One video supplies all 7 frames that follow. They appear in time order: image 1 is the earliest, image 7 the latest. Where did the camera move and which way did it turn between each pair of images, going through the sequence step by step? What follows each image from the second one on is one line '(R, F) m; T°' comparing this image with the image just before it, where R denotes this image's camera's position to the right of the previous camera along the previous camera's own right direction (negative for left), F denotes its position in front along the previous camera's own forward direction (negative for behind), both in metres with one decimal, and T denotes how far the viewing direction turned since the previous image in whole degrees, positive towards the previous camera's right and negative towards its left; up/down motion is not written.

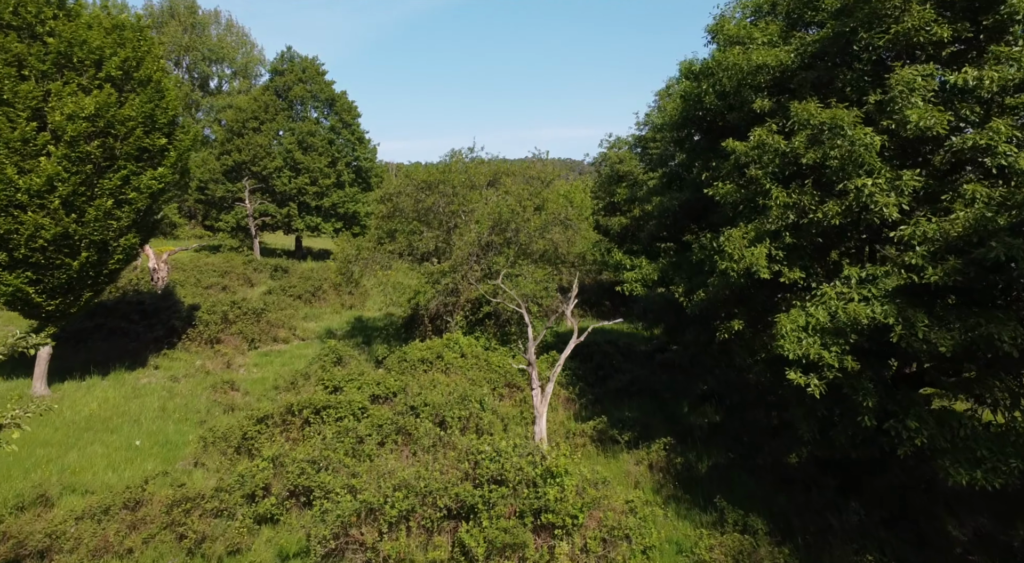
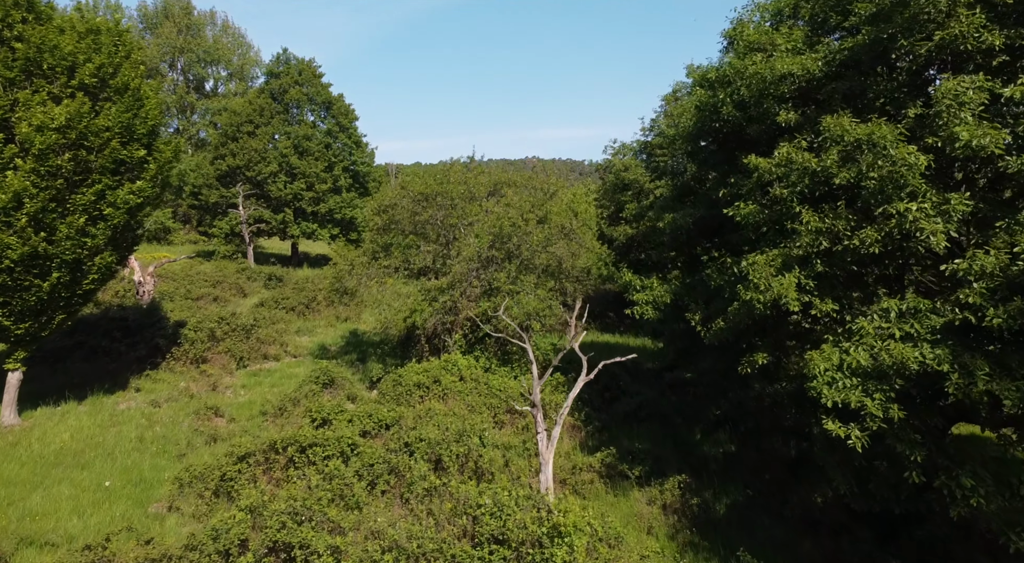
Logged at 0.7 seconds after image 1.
(0.0, +0.8) m; 0°
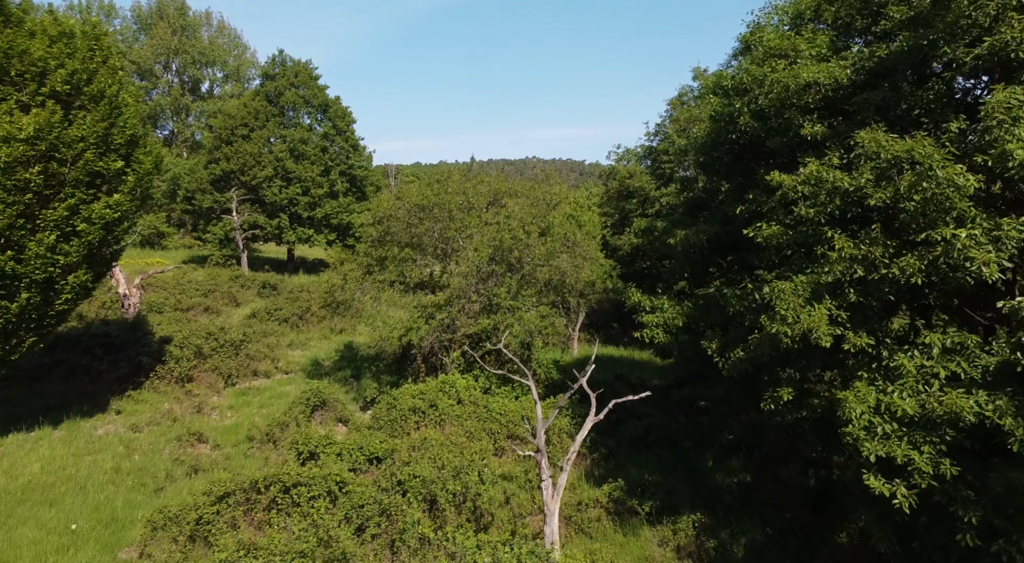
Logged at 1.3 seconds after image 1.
(0.0, +0.7) m; 0°
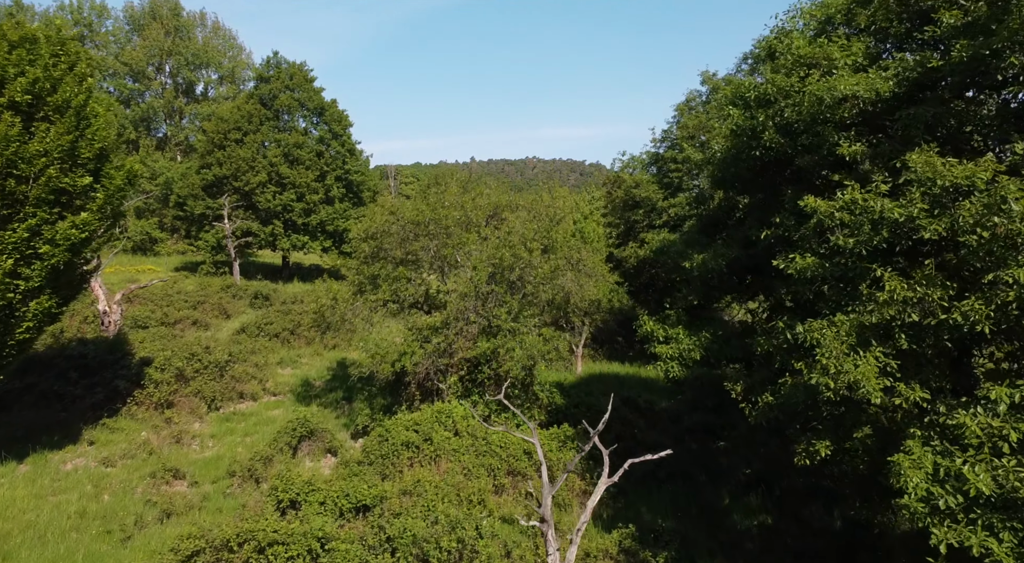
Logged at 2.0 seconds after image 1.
(0.0, +0.9) m; 0°
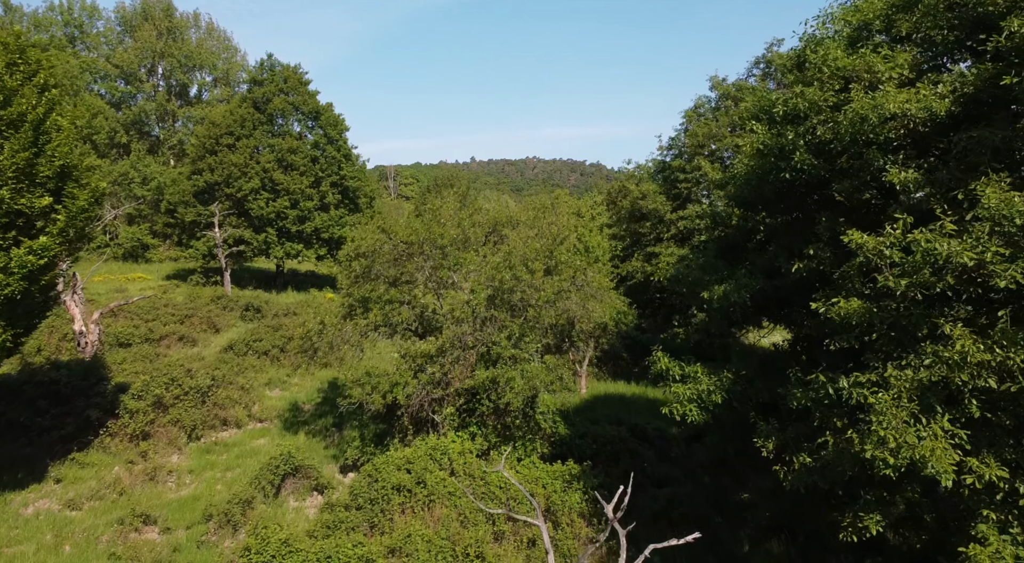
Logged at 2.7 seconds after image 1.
(0.0, +0.9) m; 0°
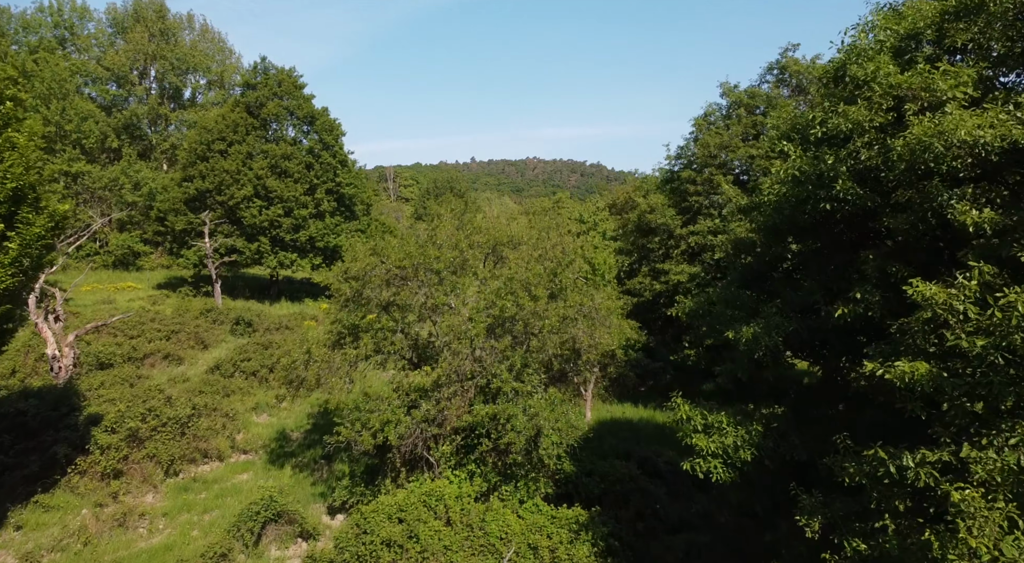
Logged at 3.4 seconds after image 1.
(0.0, +0.9) m; 0°
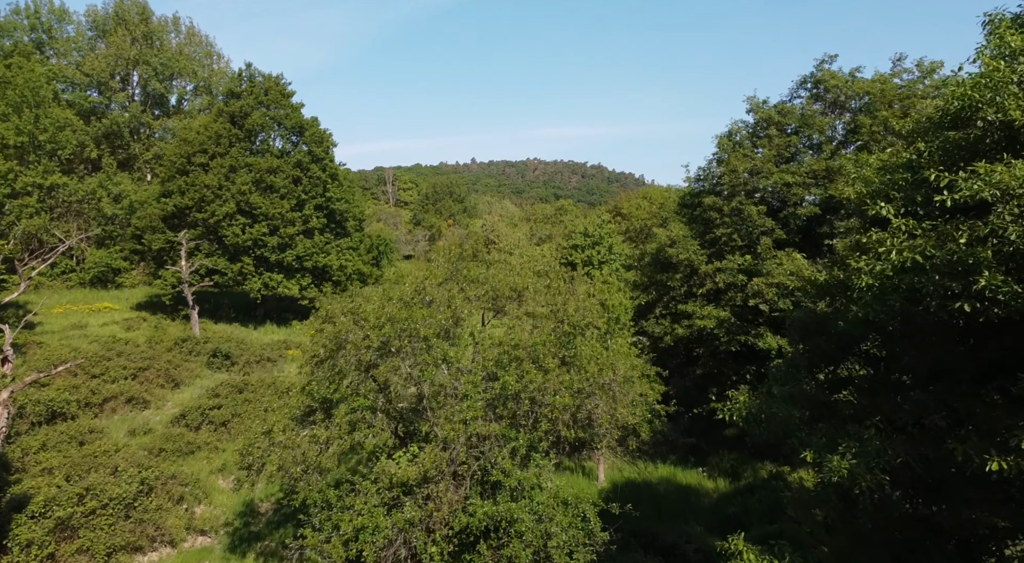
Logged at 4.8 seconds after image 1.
(-0.1, +2.0) m; 0°
